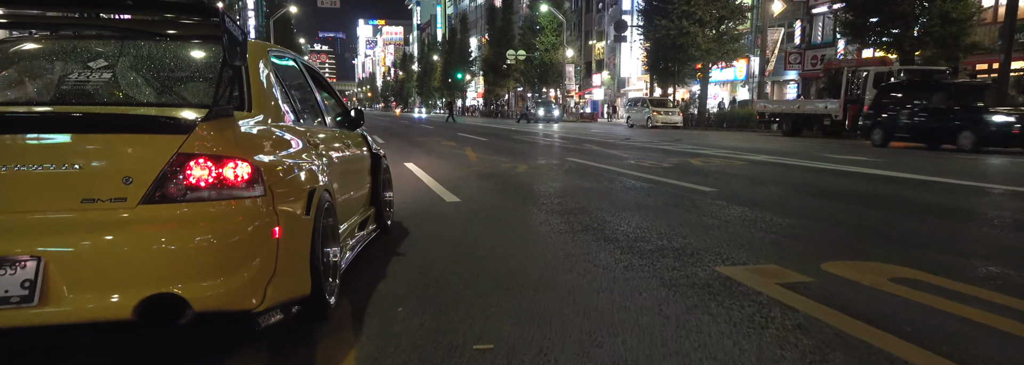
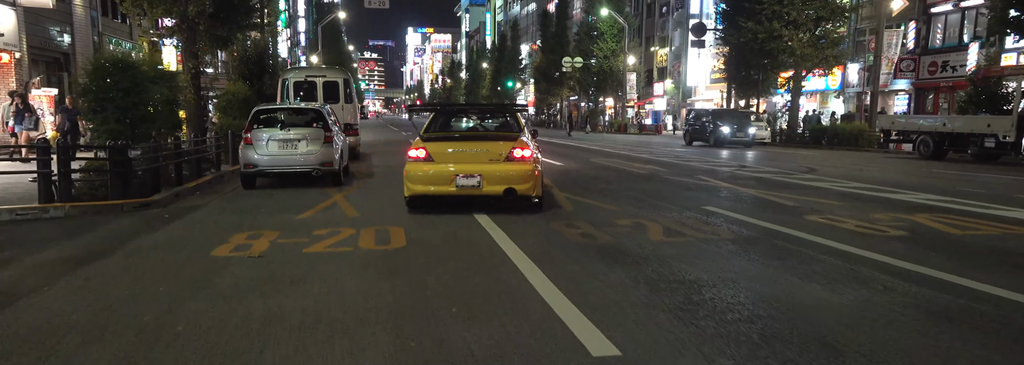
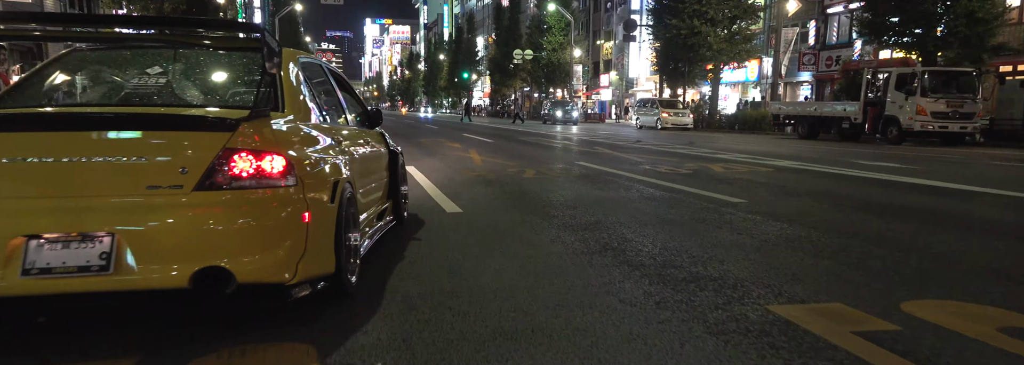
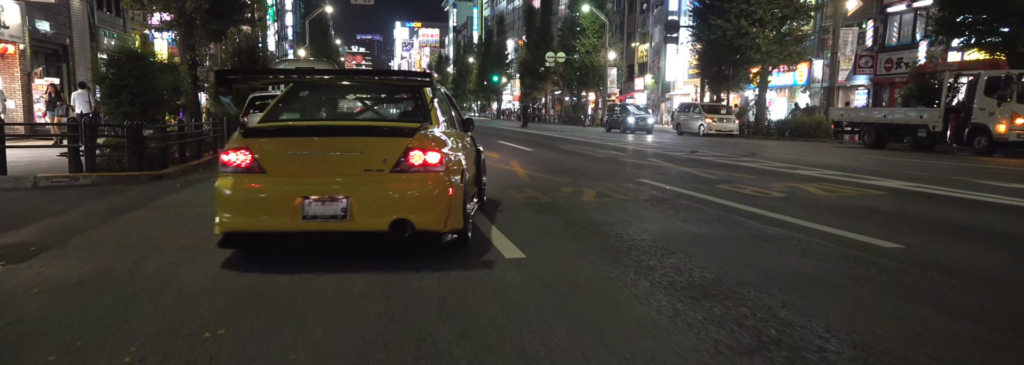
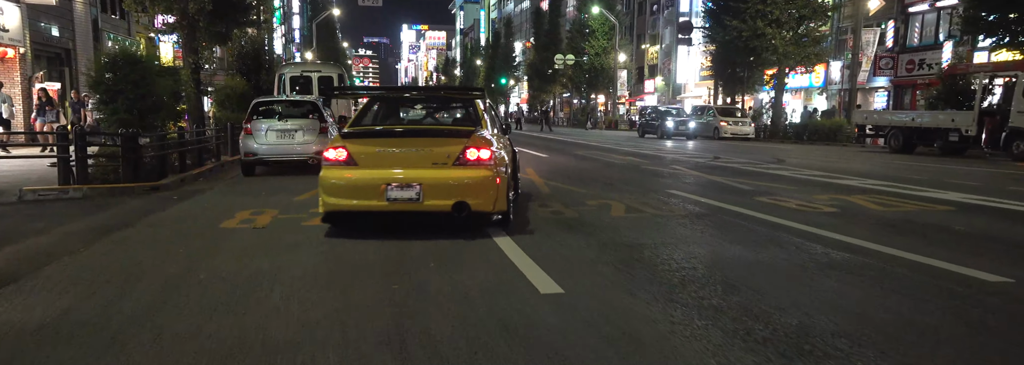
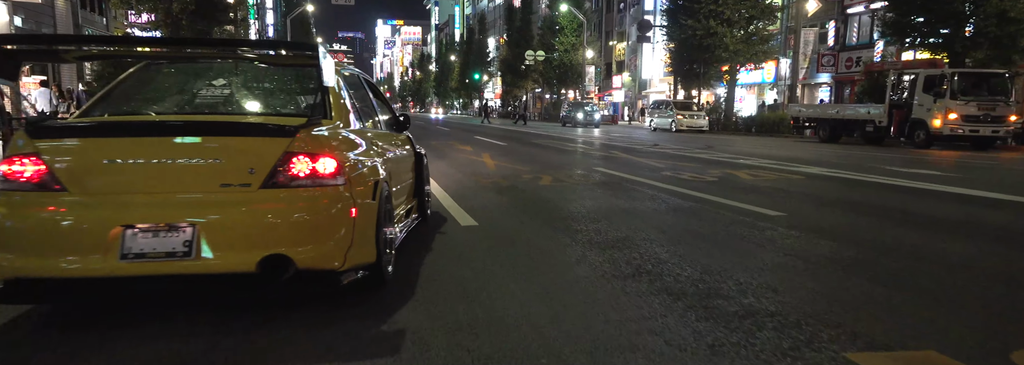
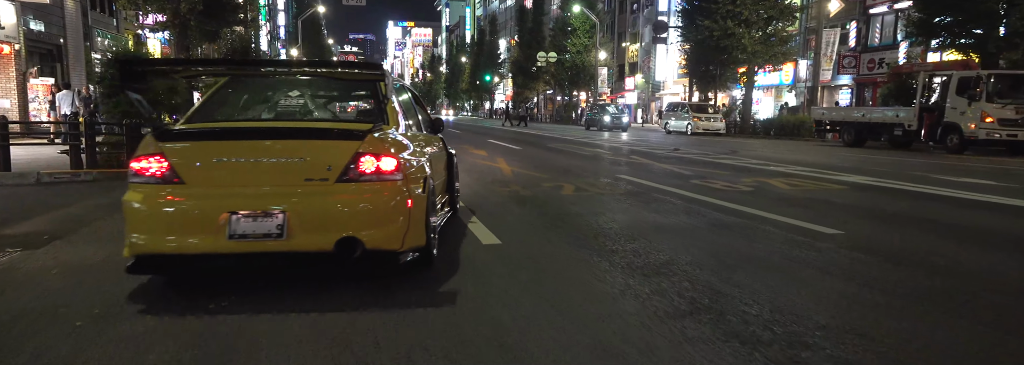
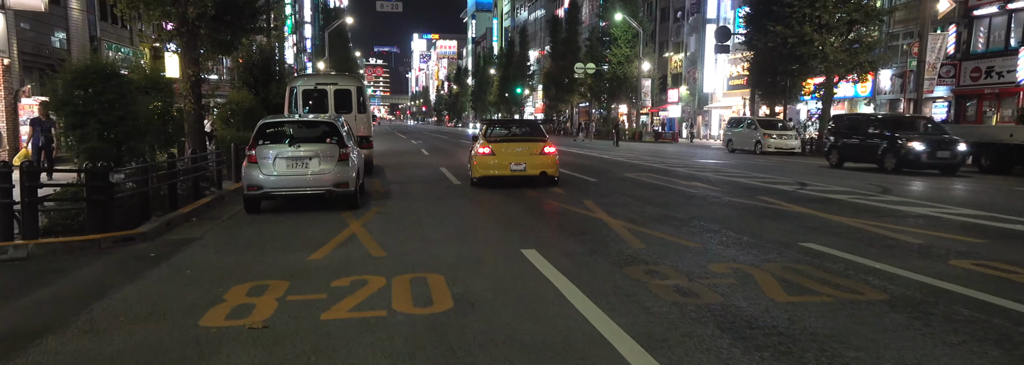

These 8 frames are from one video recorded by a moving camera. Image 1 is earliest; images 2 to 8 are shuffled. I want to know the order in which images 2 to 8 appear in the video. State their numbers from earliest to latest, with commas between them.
3, 6, 7, 4, 5, 2, 8
